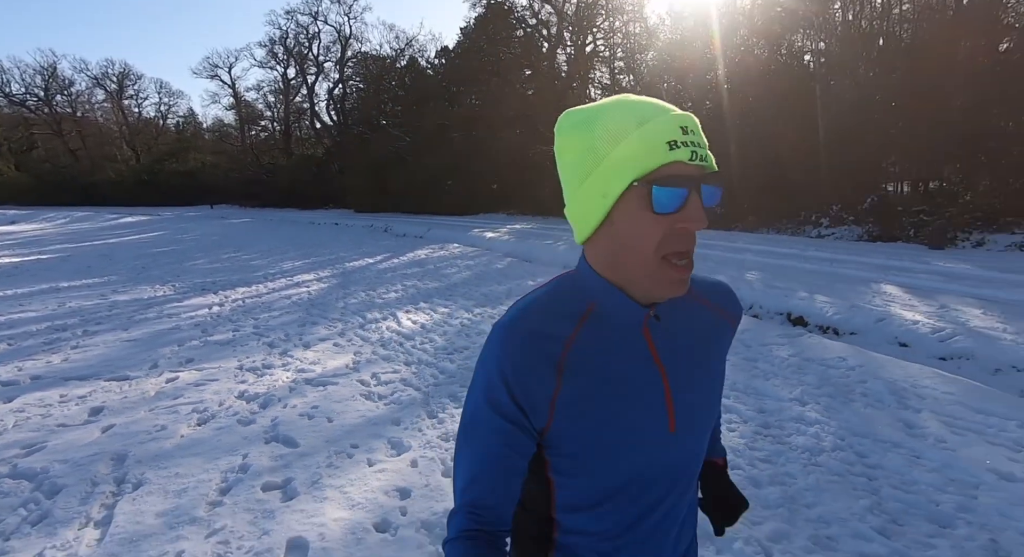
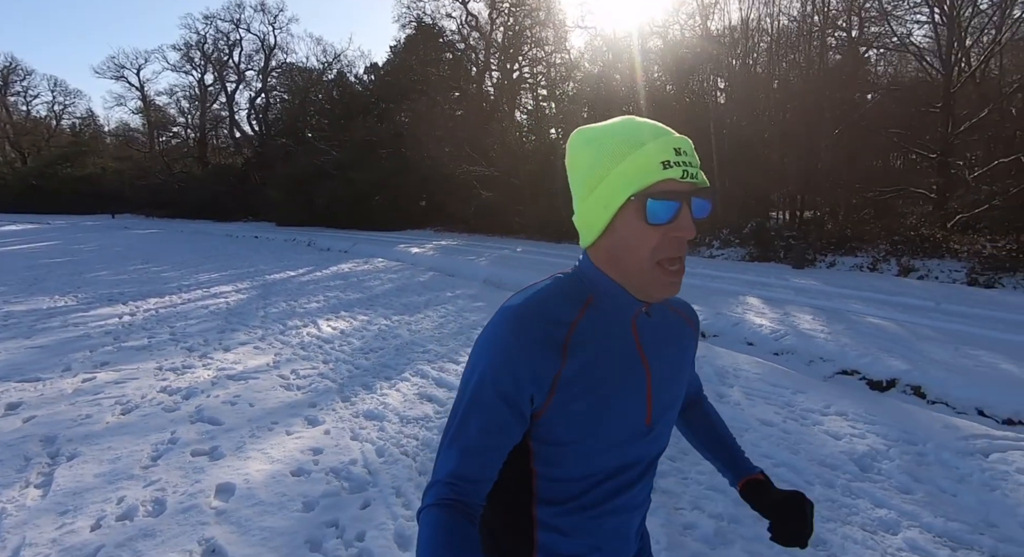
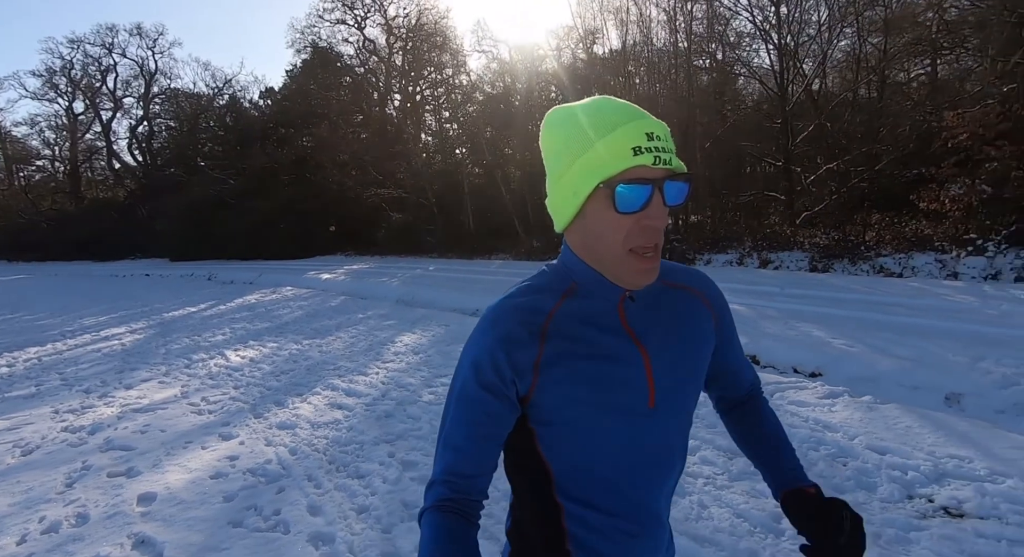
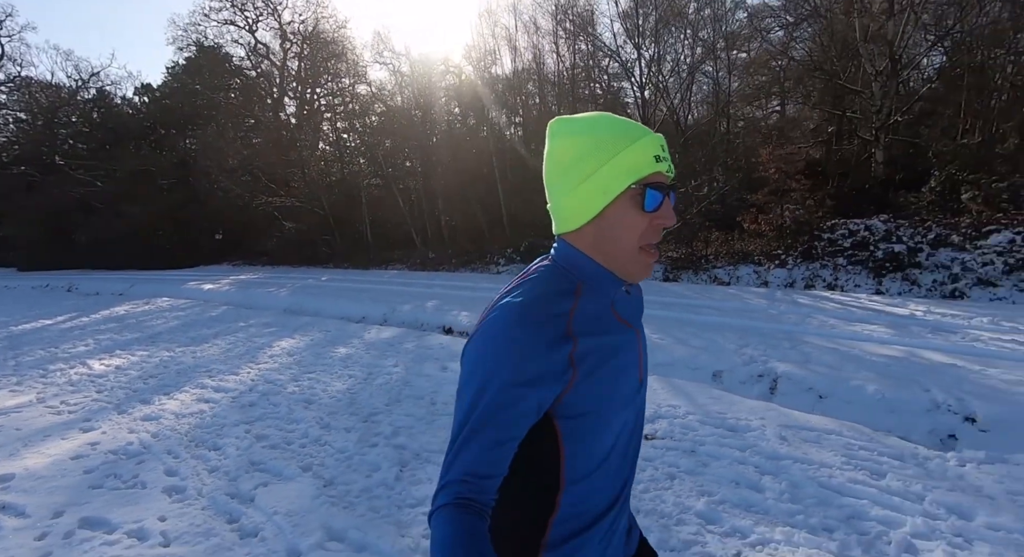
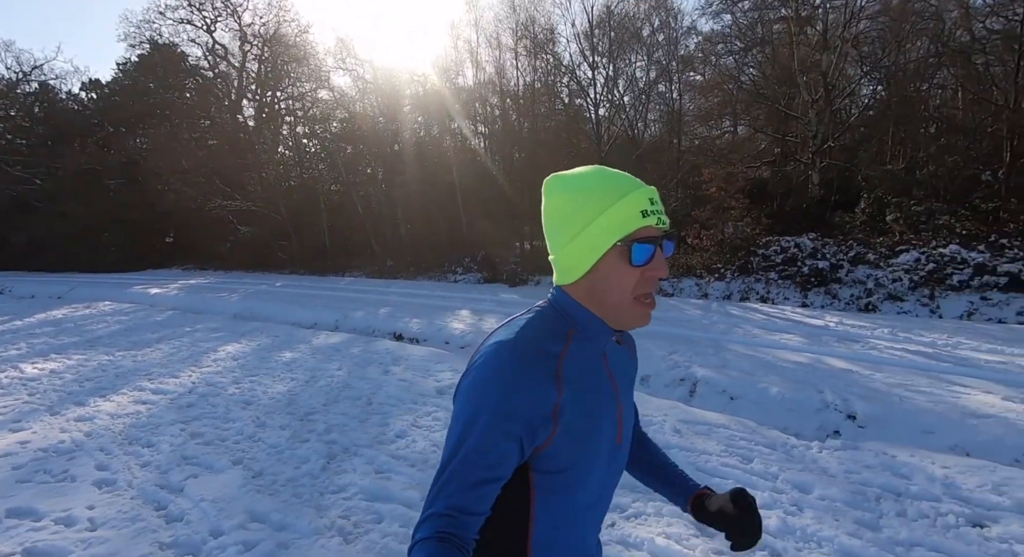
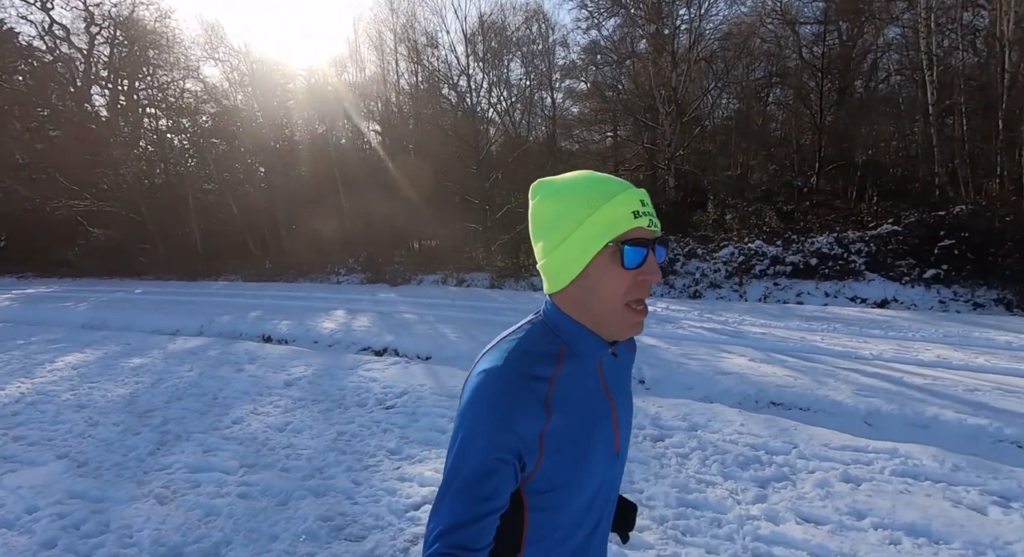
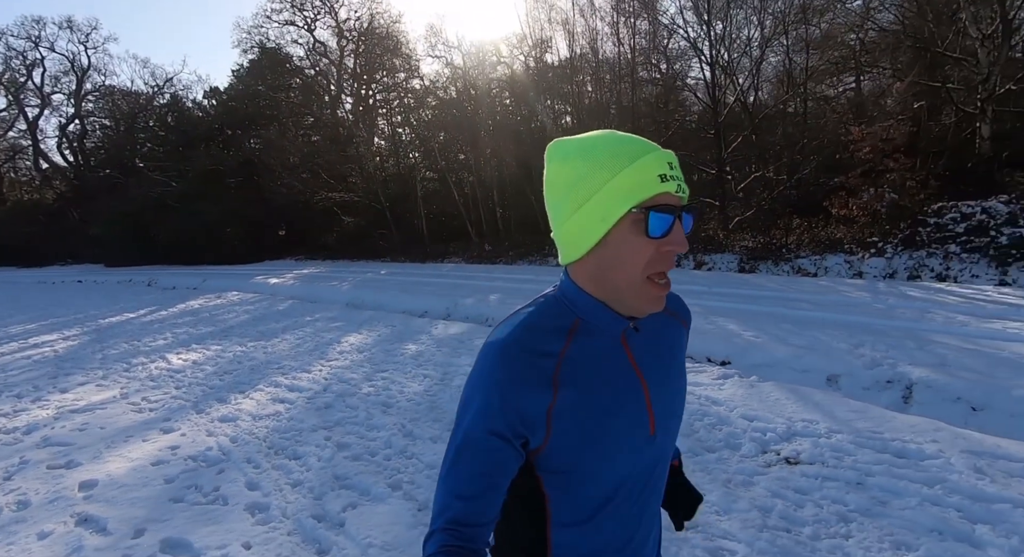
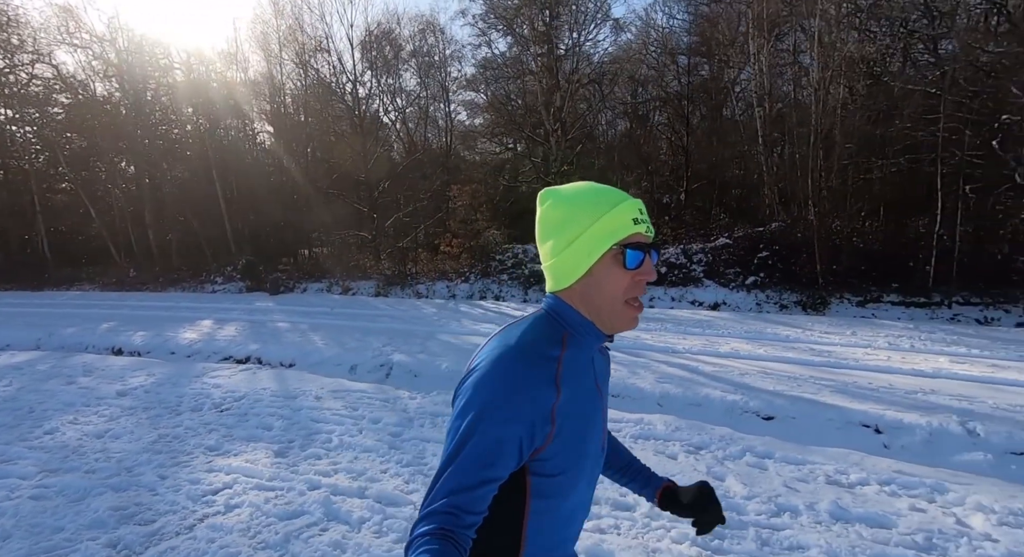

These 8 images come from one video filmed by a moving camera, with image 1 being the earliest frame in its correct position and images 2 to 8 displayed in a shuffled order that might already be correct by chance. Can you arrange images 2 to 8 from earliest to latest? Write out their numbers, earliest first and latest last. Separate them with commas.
2, 3, 7, 4, 5, 6, 8
